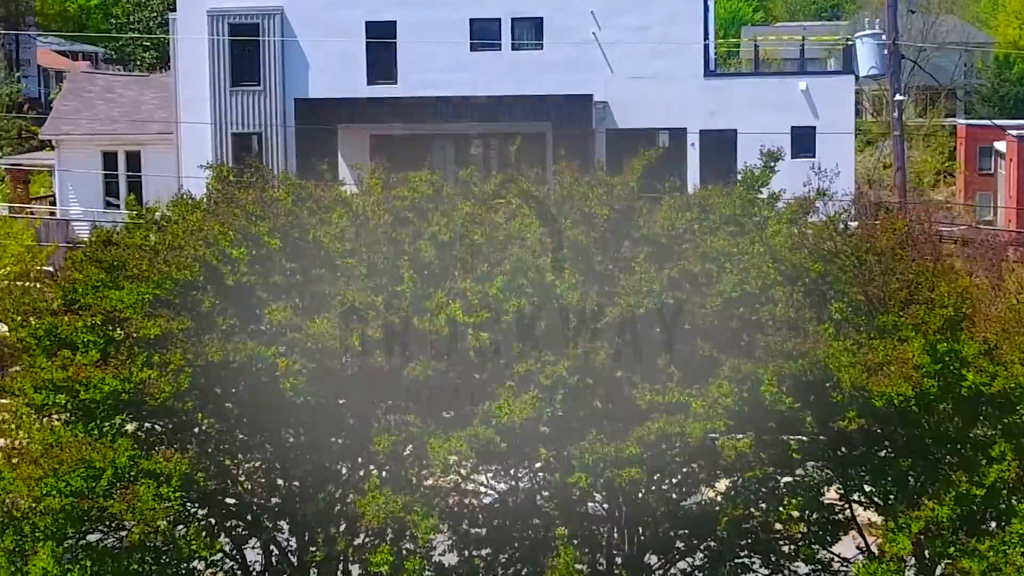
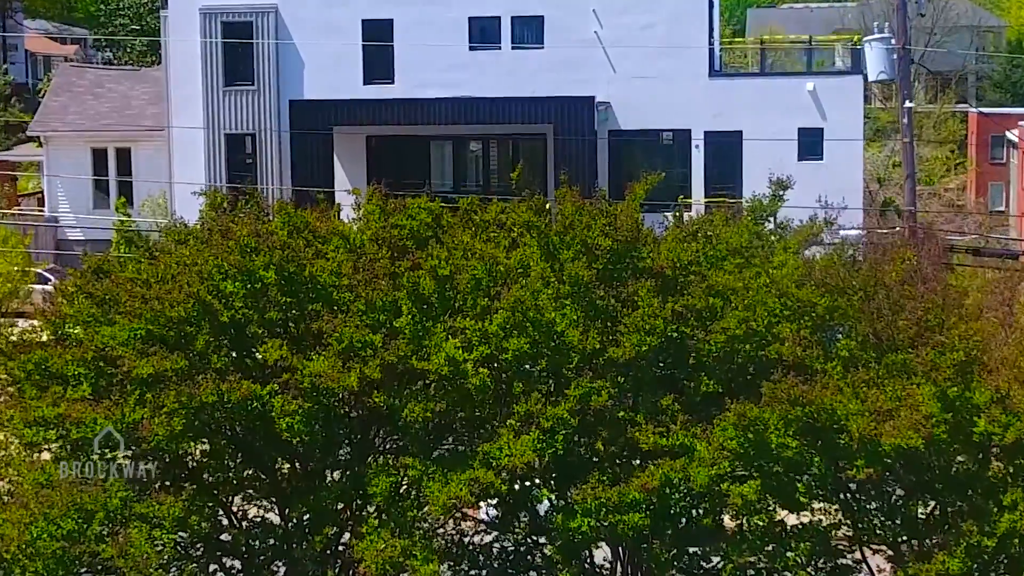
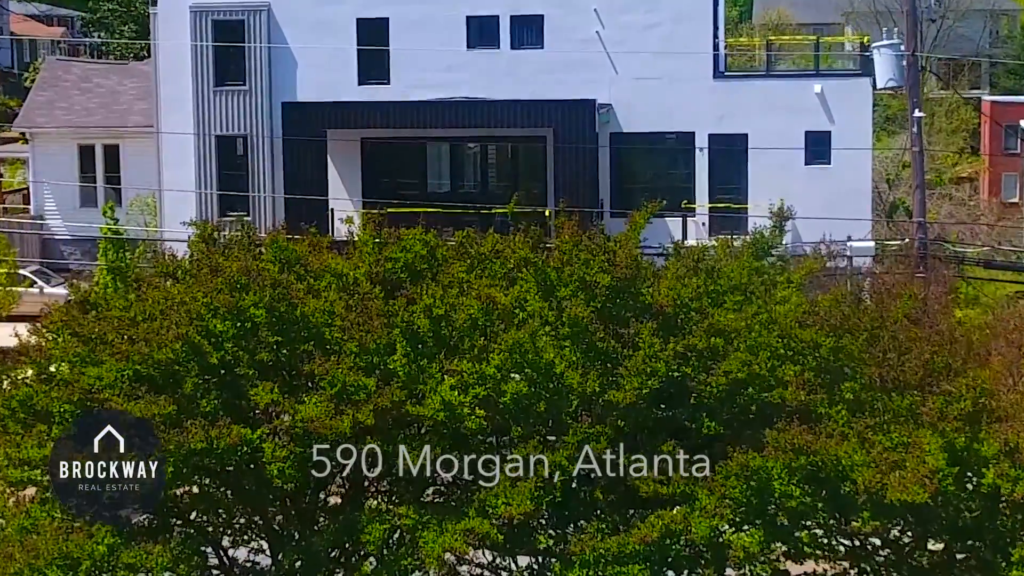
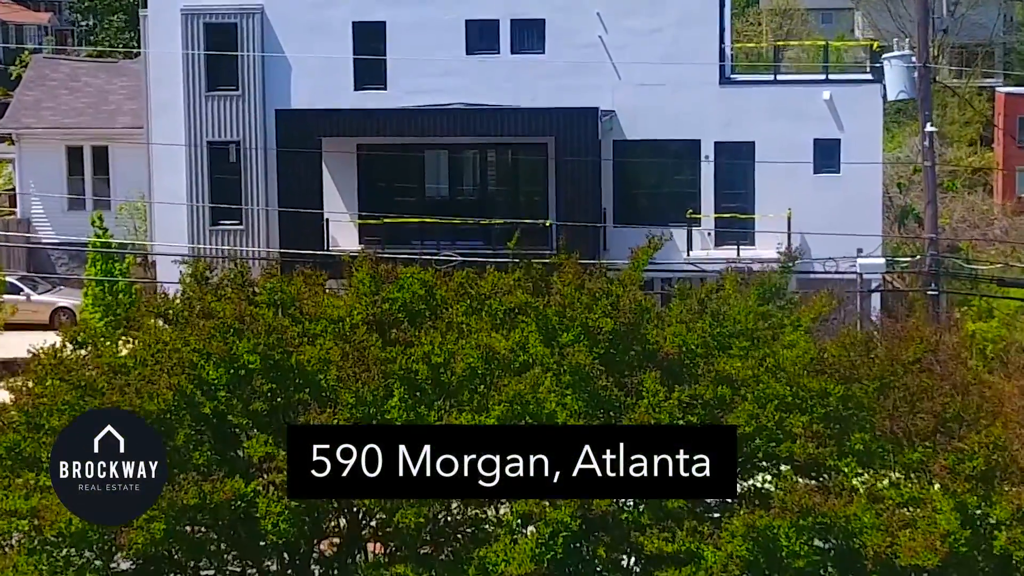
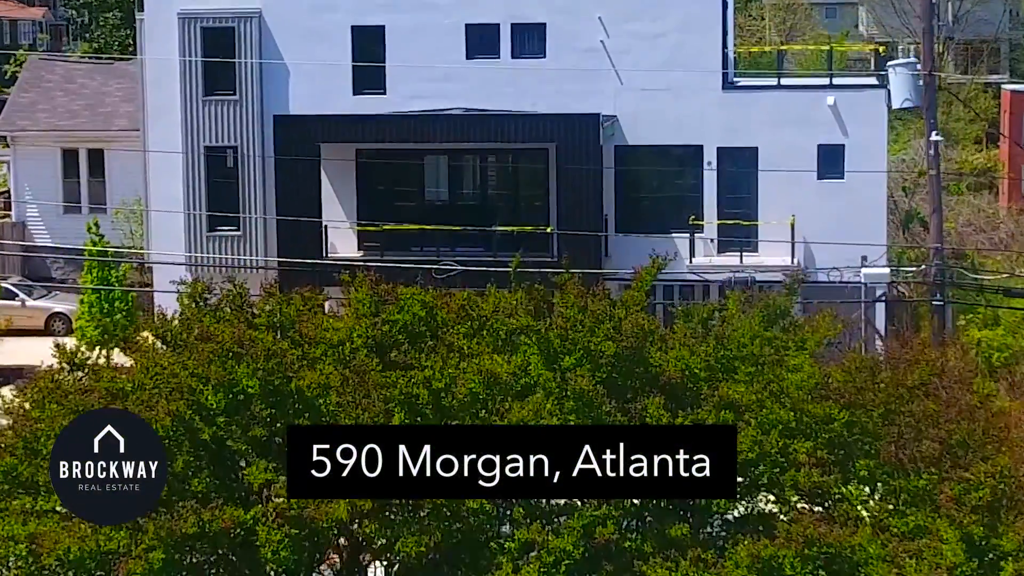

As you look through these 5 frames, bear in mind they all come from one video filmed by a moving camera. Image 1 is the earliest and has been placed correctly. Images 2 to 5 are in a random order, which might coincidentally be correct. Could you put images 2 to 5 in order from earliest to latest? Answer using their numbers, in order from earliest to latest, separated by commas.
2, 3, 4, 5
